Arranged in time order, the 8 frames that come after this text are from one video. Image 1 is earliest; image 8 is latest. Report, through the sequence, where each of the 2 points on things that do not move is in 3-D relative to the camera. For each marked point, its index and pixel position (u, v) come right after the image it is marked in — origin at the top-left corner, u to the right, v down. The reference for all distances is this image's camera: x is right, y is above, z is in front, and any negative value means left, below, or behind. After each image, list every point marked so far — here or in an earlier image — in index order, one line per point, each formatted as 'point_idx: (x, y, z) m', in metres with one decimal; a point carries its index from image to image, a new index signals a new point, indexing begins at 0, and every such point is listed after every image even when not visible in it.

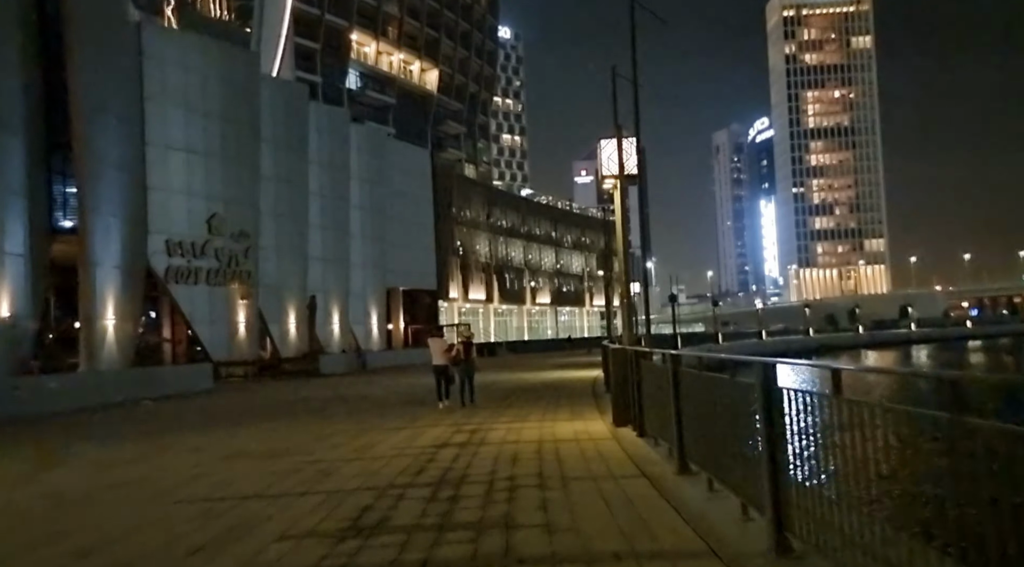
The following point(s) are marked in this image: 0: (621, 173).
0: (+1.7, +1.7, +12.1) m
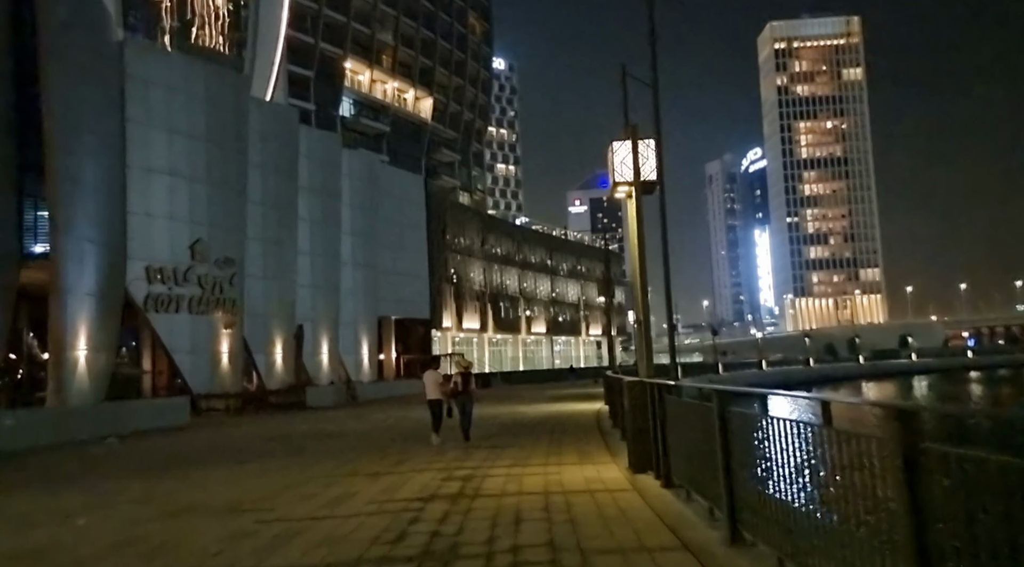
0: (+1.7, +1.4, +10.6) m
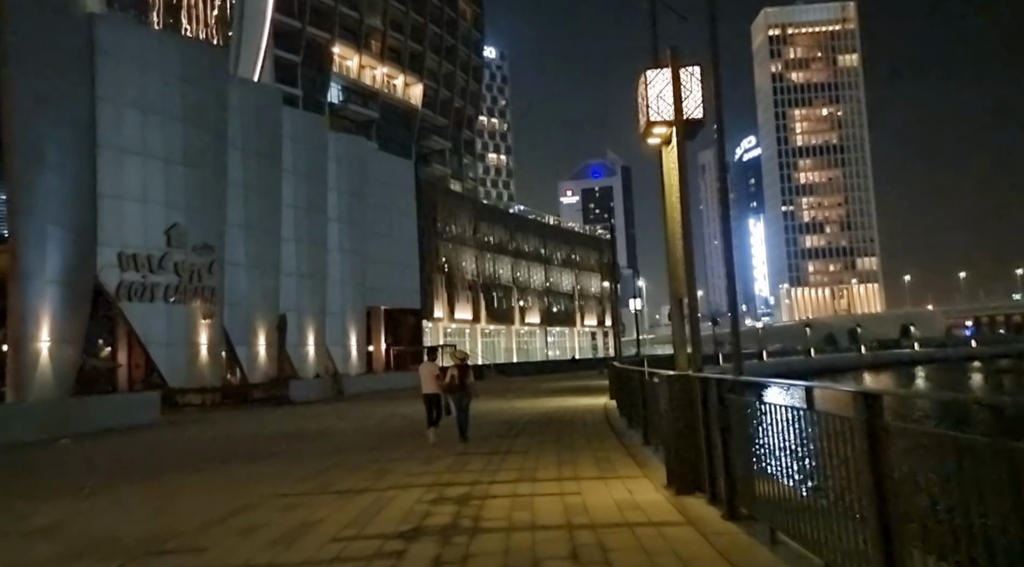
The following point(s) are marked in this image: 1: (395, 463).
0: (+1.8, +1.8, +8.3) m
1: (-1.9, -3.0, +13.0) m
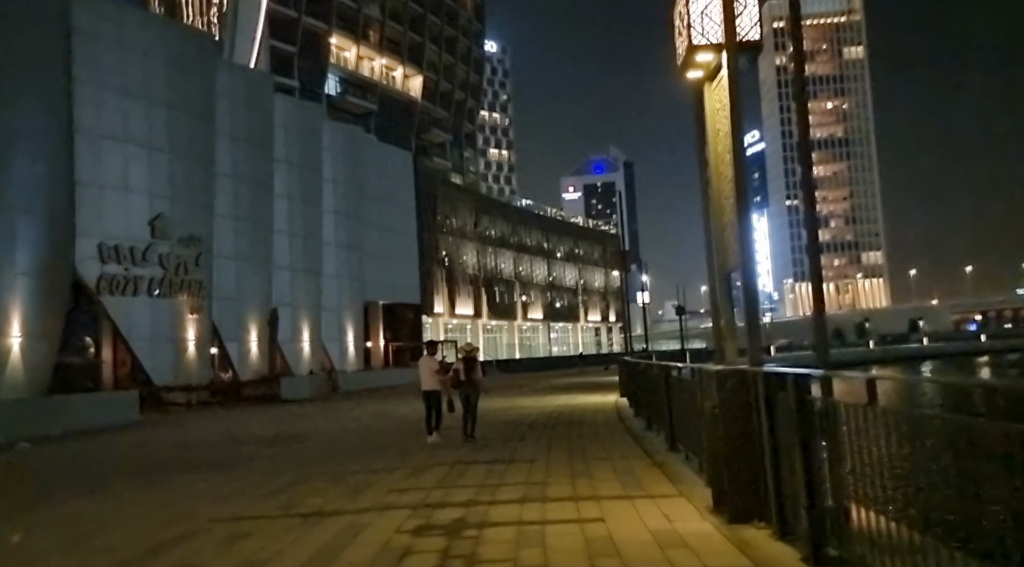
0: (+1.8, +2.0, +6.4) m
1: (-1.9, -2.8, +11.2) m
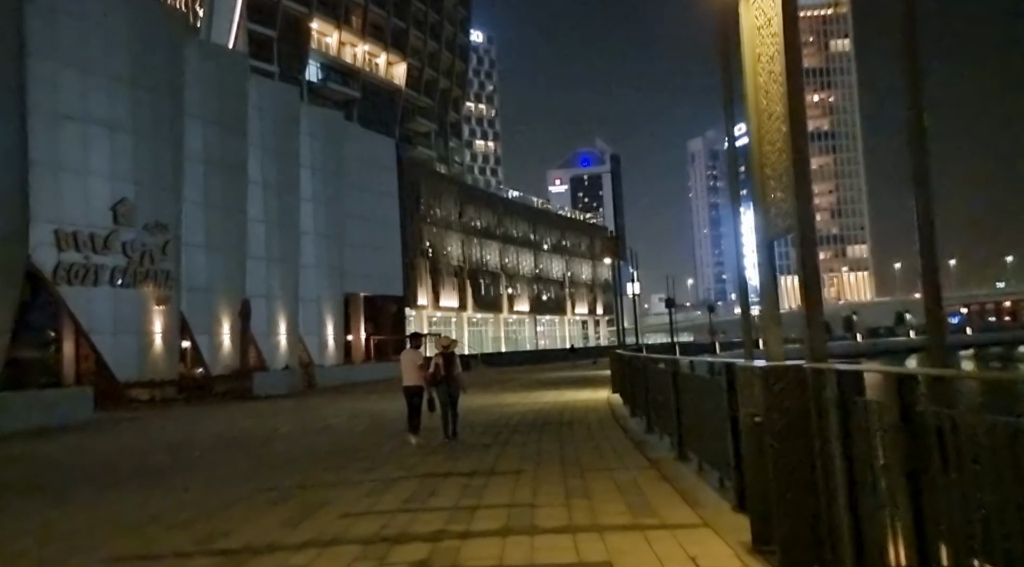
0: (+1.7, +2.2, +4.7) m
1: (-2.1, -2.5, +9.4) m
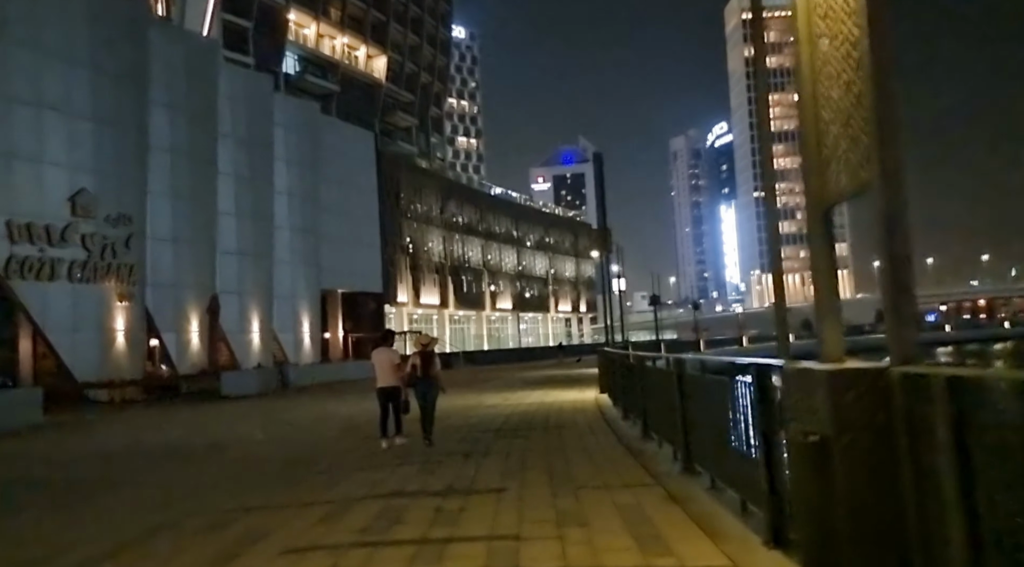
0: (+1.6, +2.4, +3.3) m
1: (-2.3, -2.4, +7.9) m
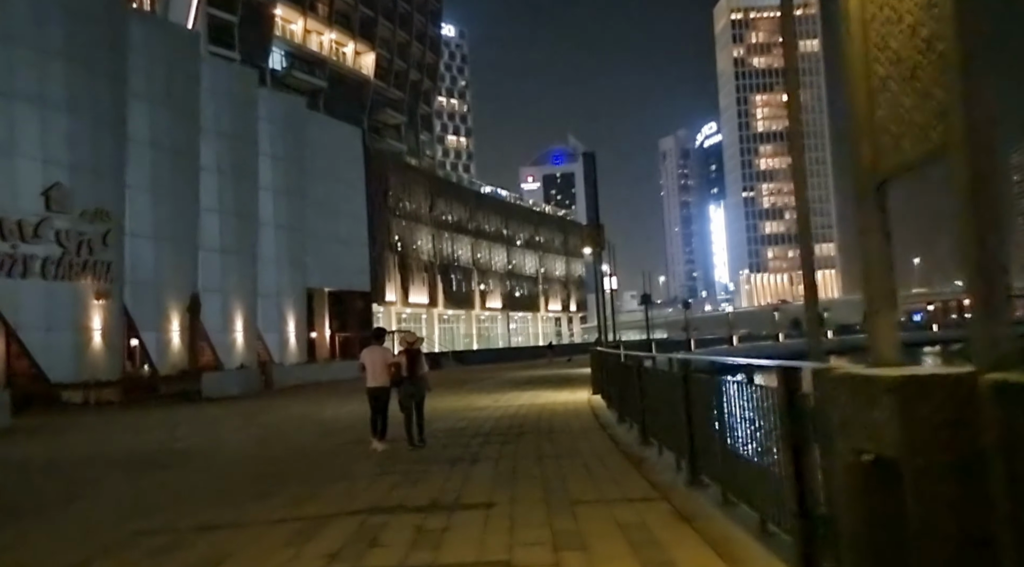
0: (+1.6, +2.4, +2.5) m
1: (-2.4, -2.3, +7.1) m
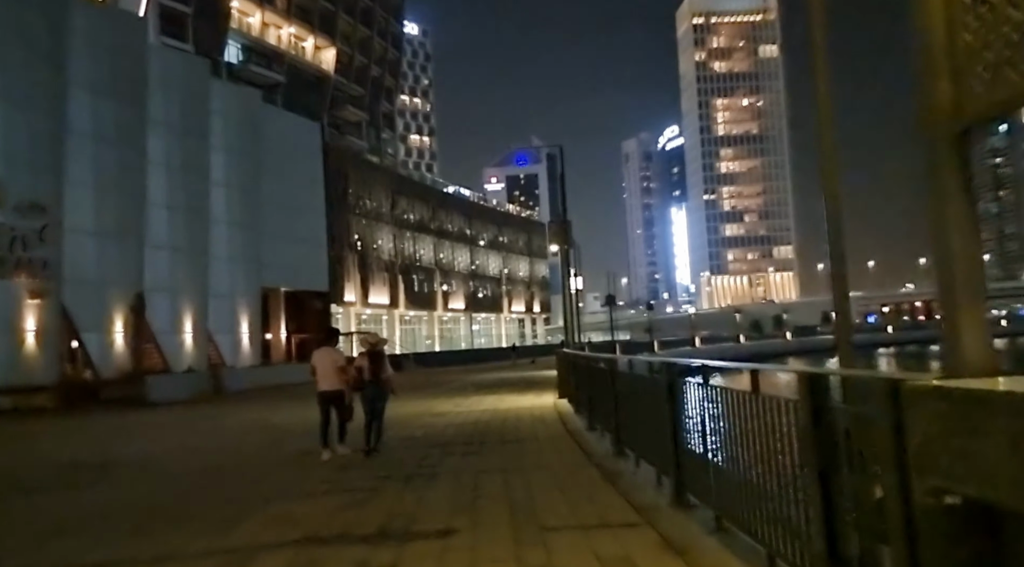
0: (+1.5, +2.5, +1.5) m
1: (-2.7, -2.2, +5.9) m
